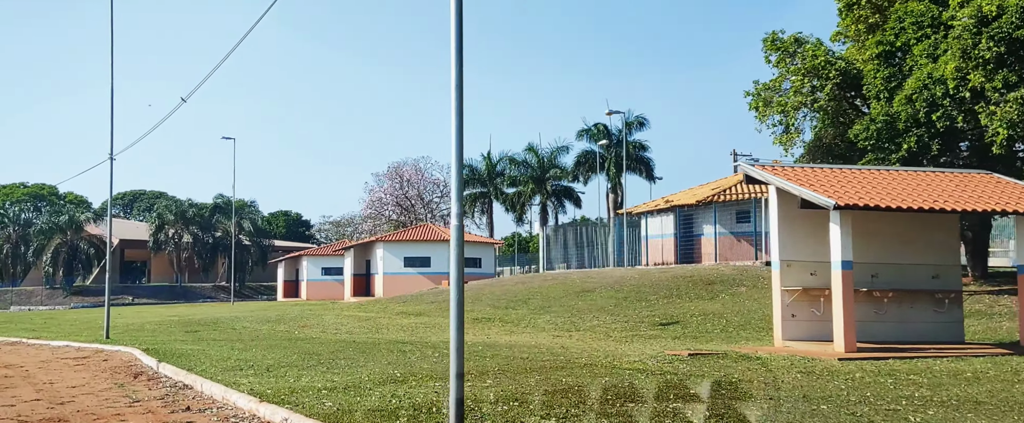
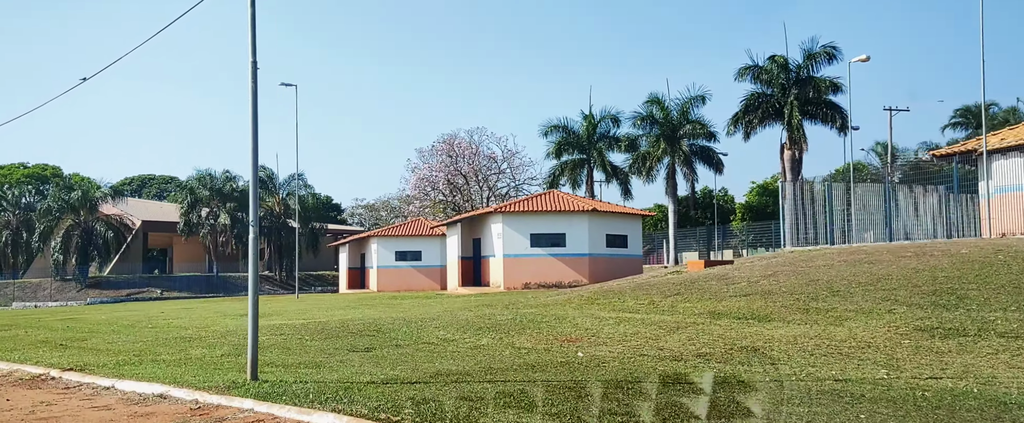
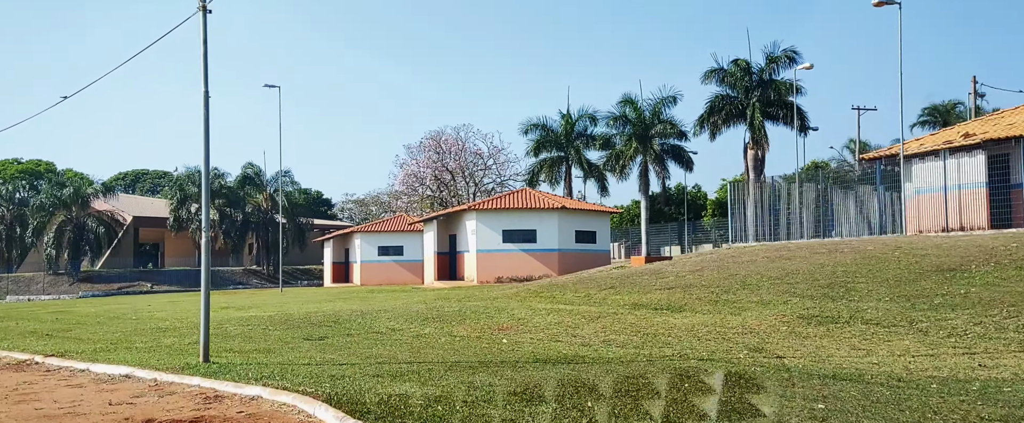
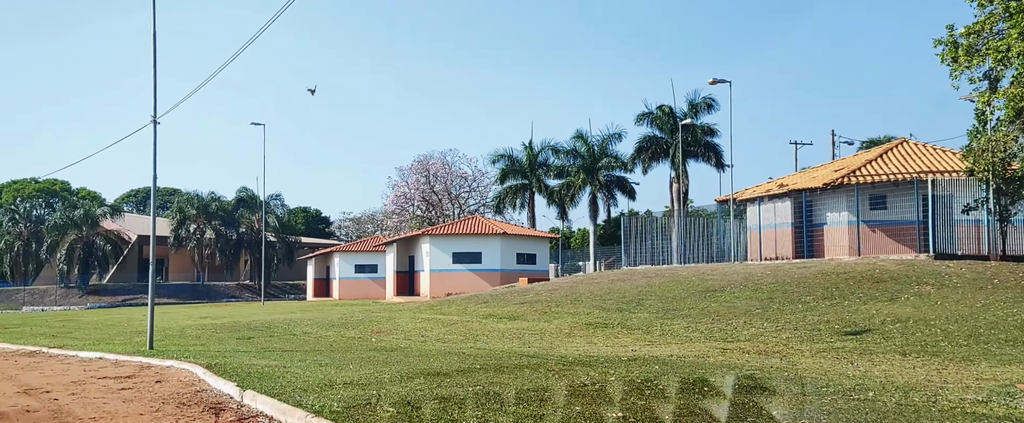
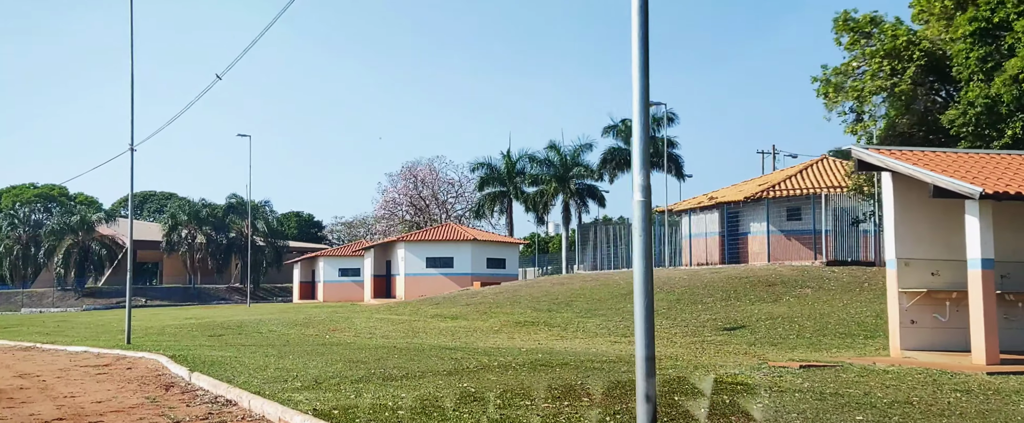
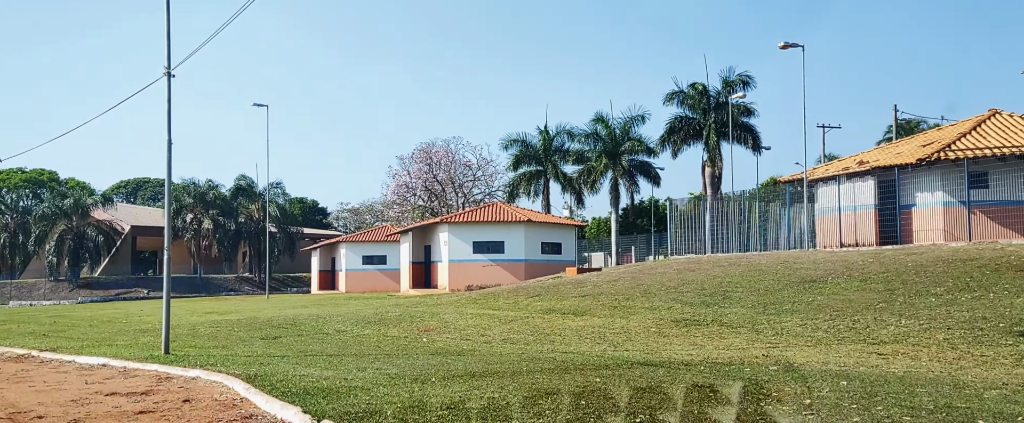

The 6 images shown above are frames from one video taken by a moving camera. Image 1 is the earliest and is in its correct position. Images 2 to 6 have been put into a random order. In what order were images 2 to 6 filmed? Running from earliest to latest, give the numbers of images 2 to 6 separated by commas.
5, 4, 6, 3, 2
